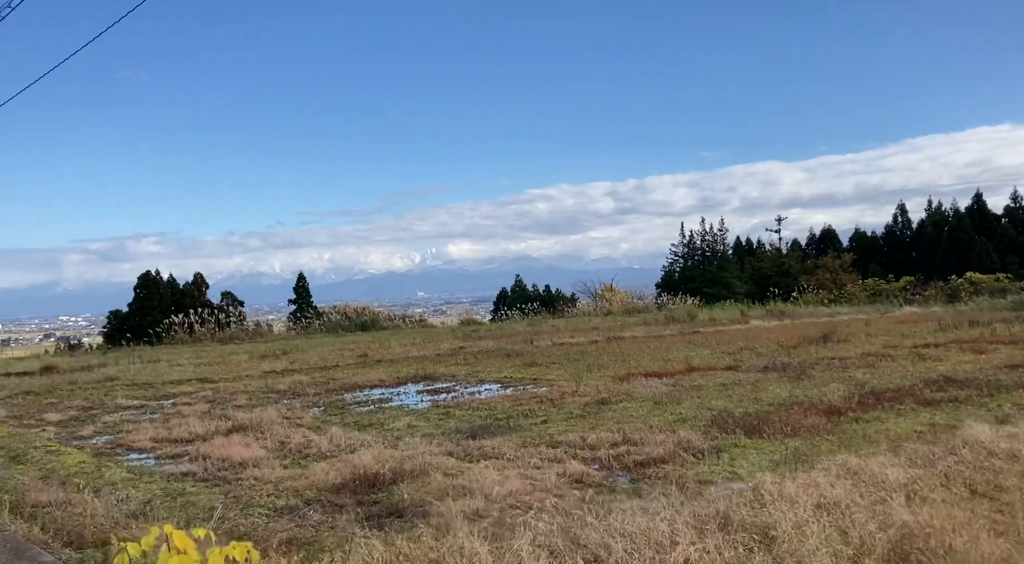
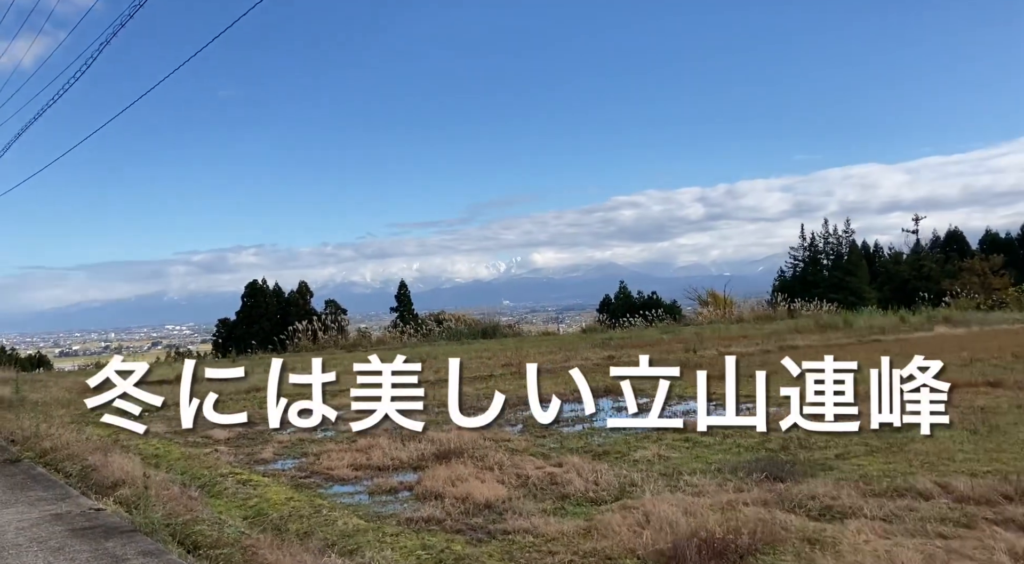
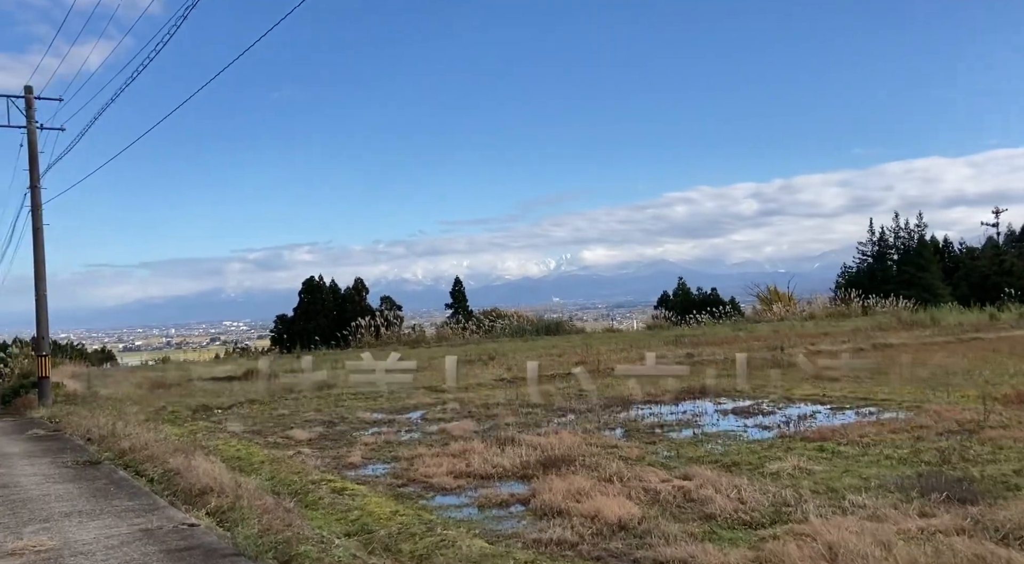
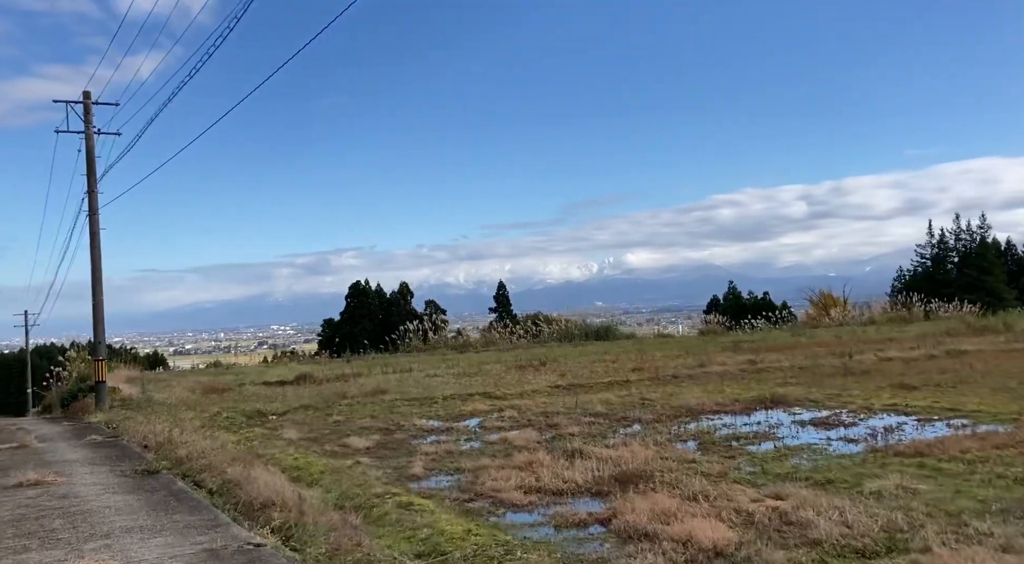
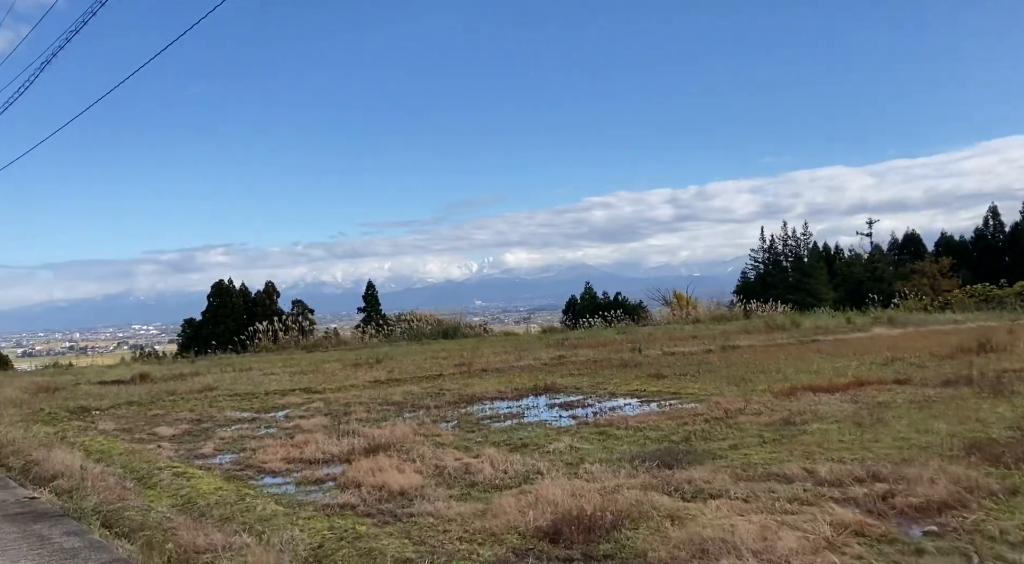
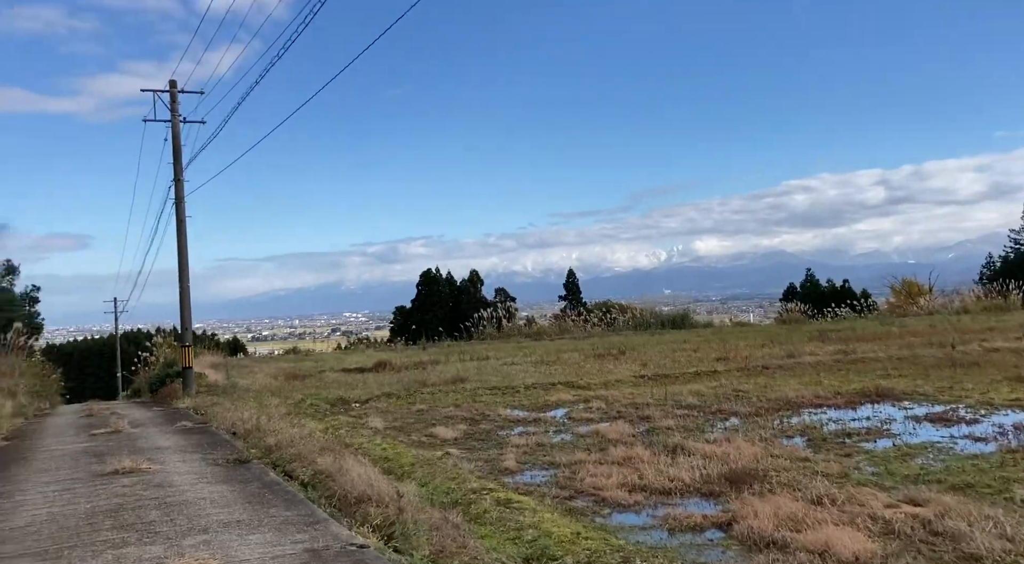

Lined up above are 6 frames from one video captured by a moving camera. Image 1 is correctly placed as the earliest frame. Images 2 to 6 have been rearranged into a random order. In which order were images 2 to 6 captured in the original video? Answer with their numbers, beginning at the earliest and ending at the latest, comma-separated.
5, 2, 3, 4, 6
